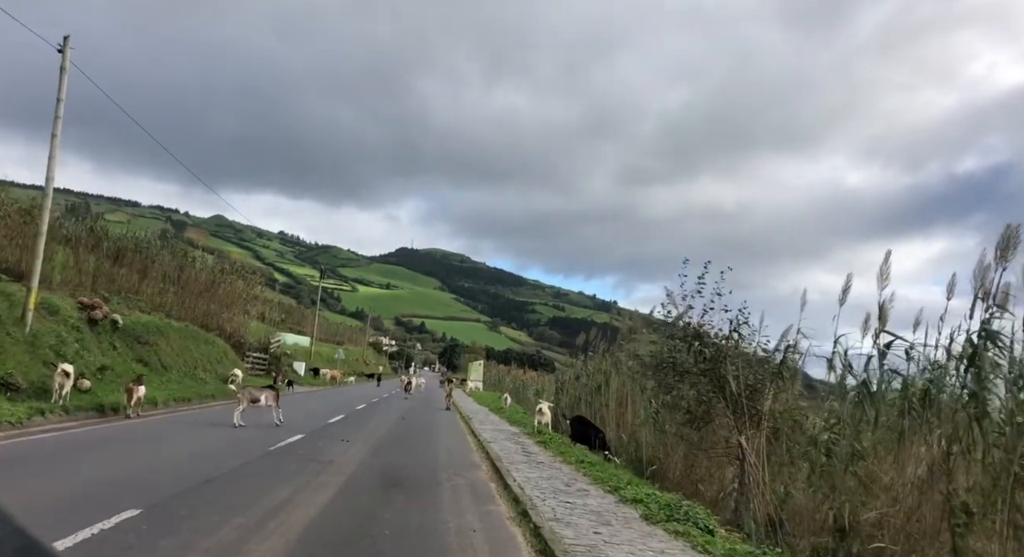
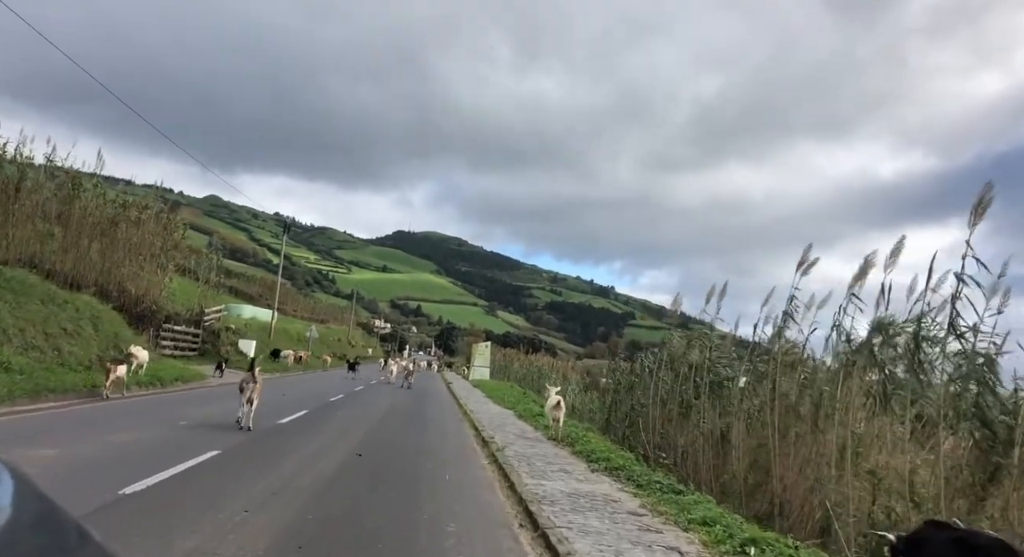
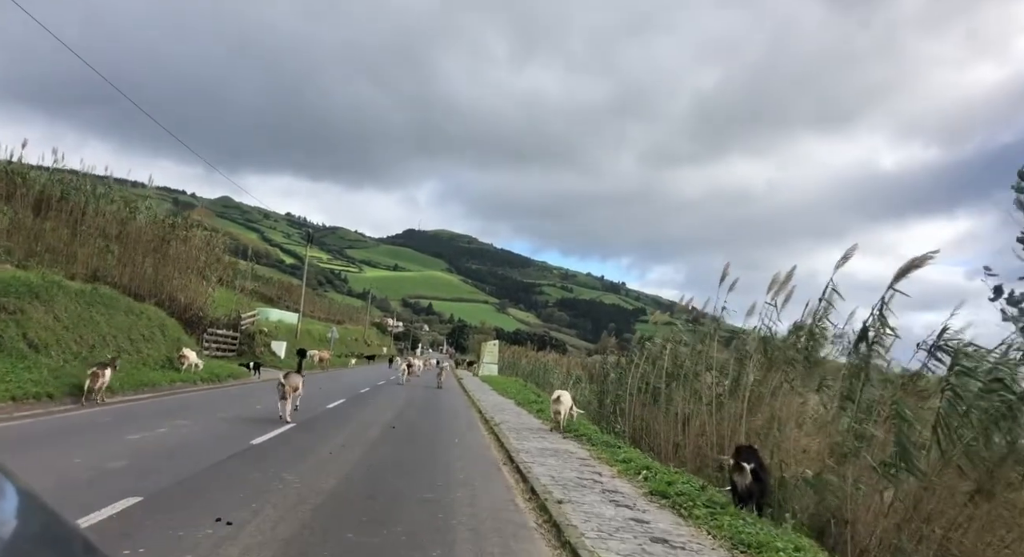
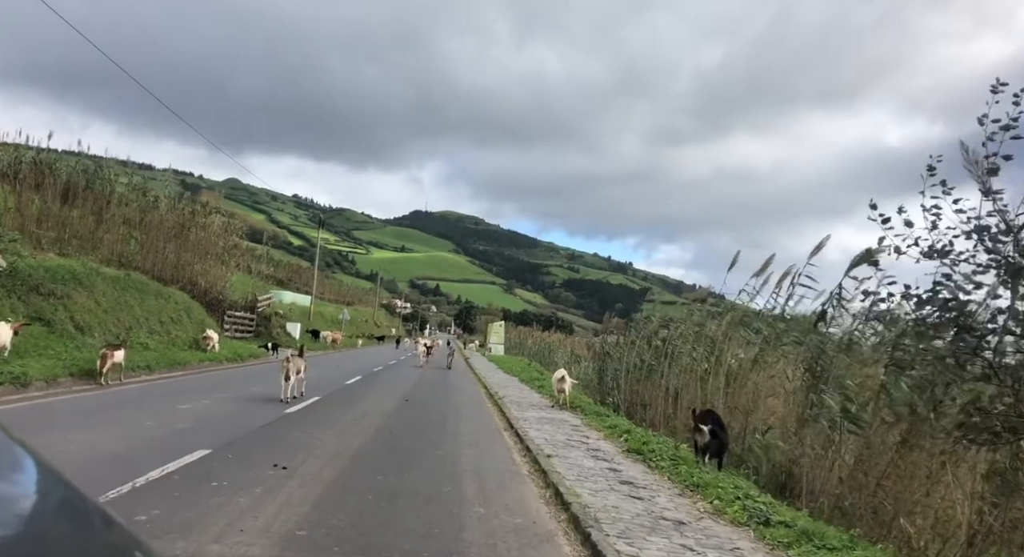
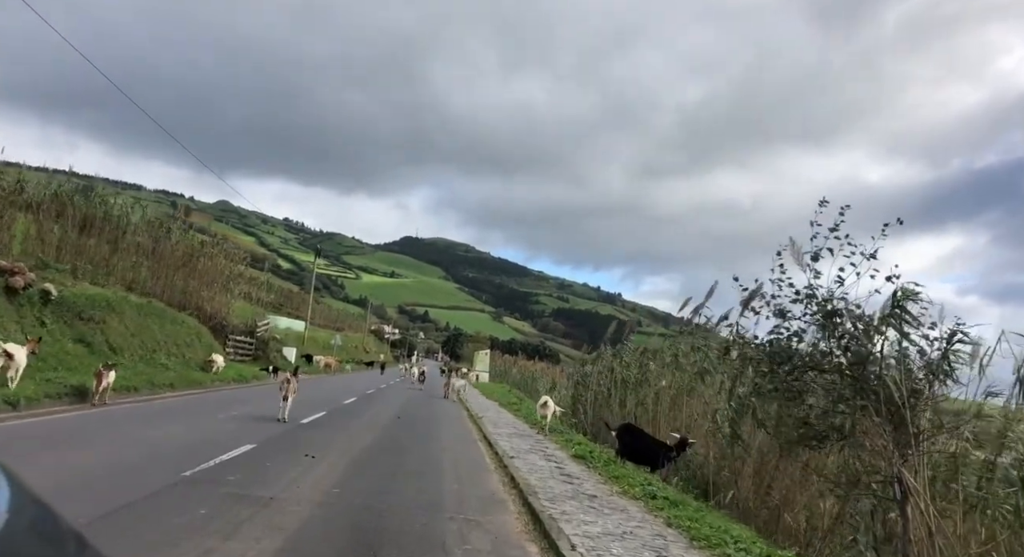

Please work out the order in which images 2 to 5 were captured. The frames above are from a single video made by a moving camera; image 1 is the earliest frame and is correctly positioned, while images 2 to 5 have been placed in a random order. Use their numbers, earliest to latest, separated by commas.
5, 4, 3, 2
